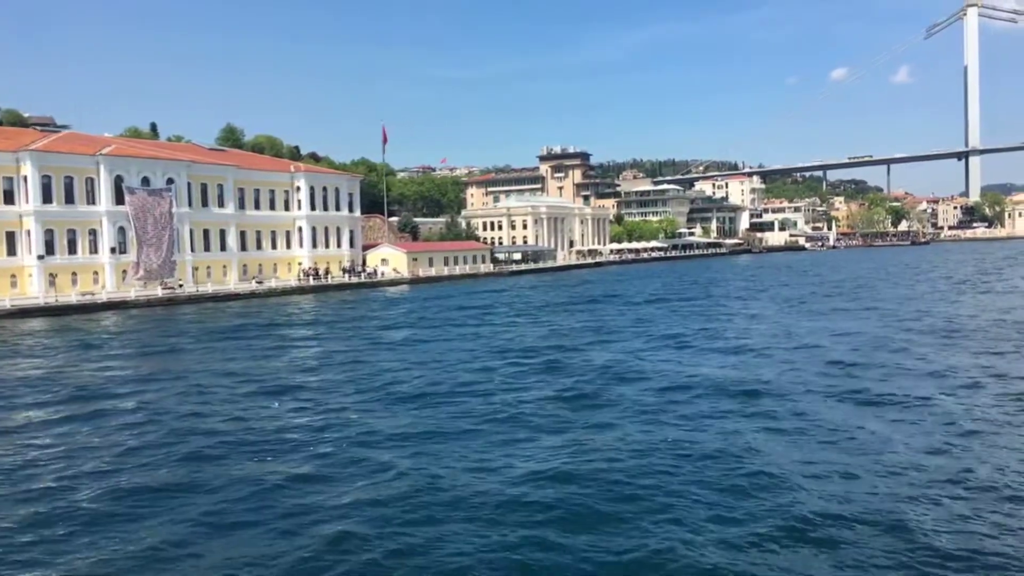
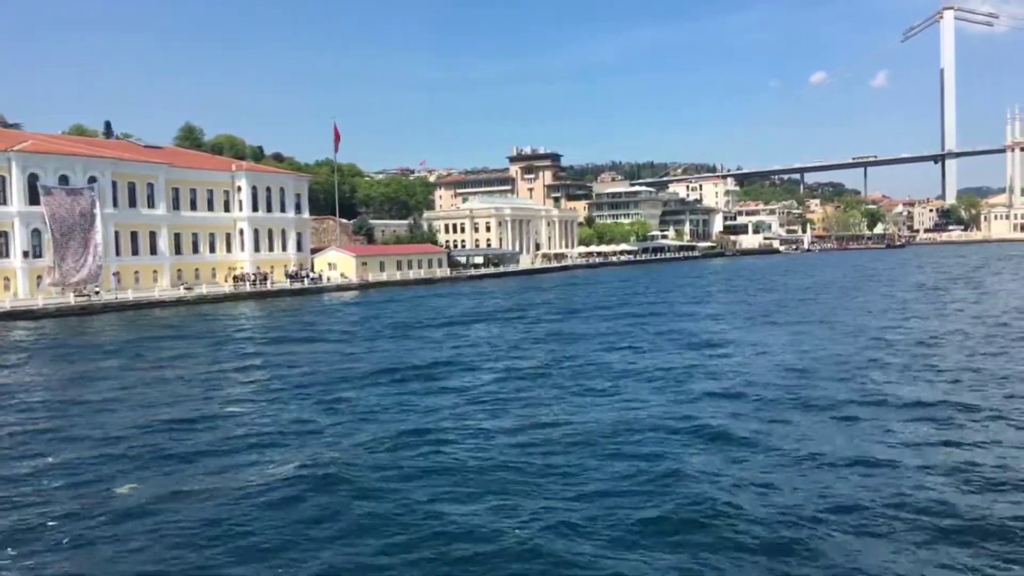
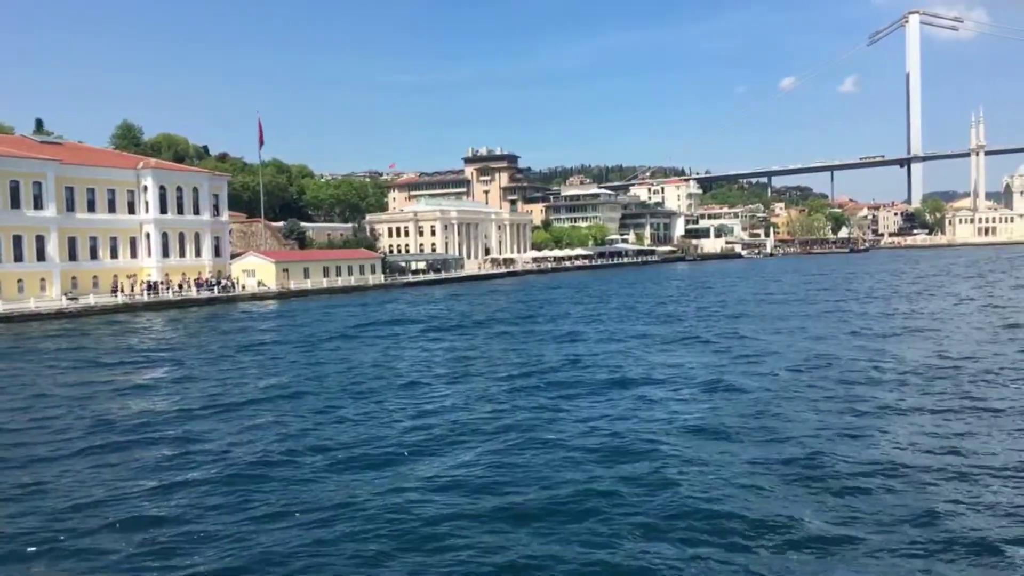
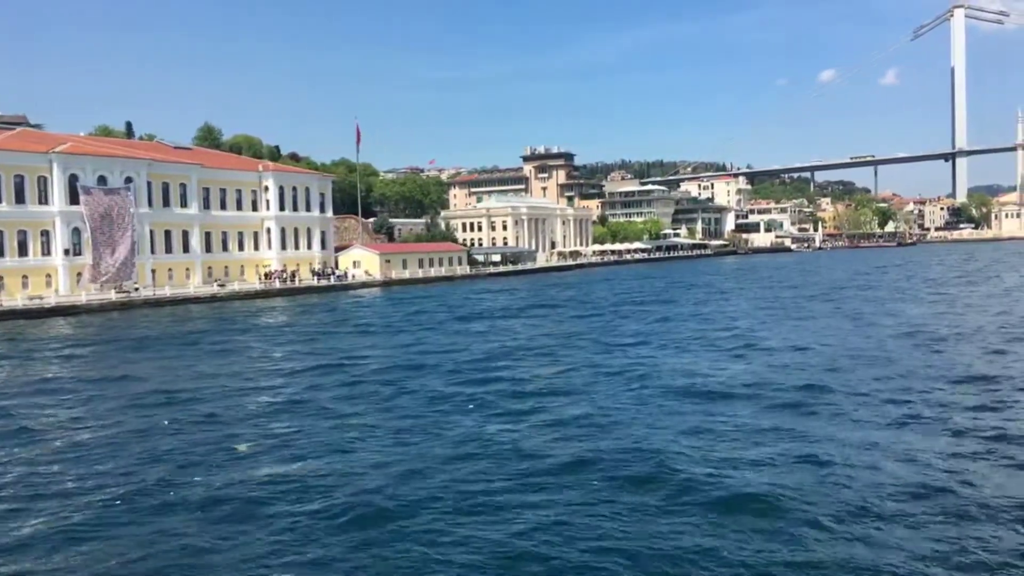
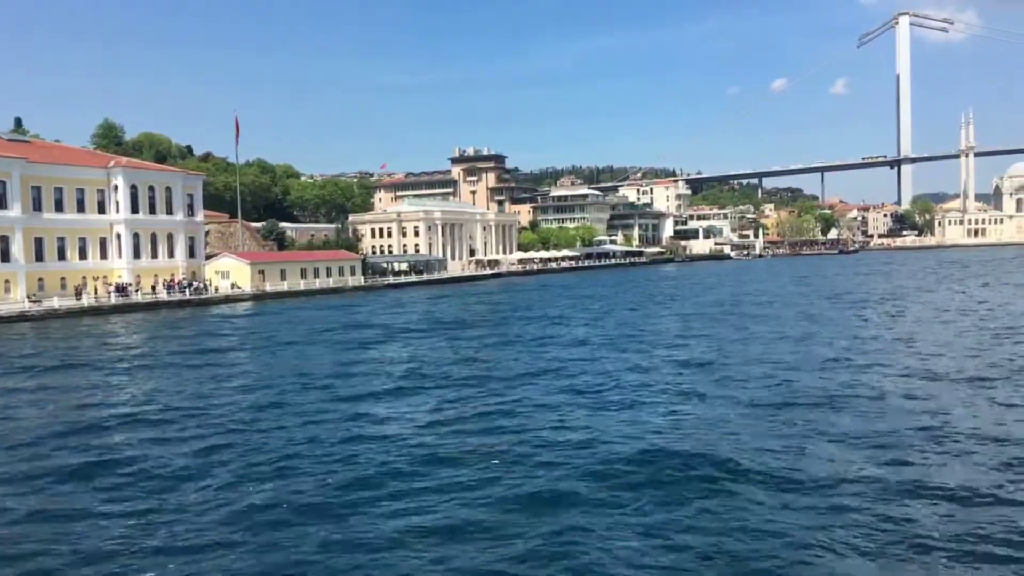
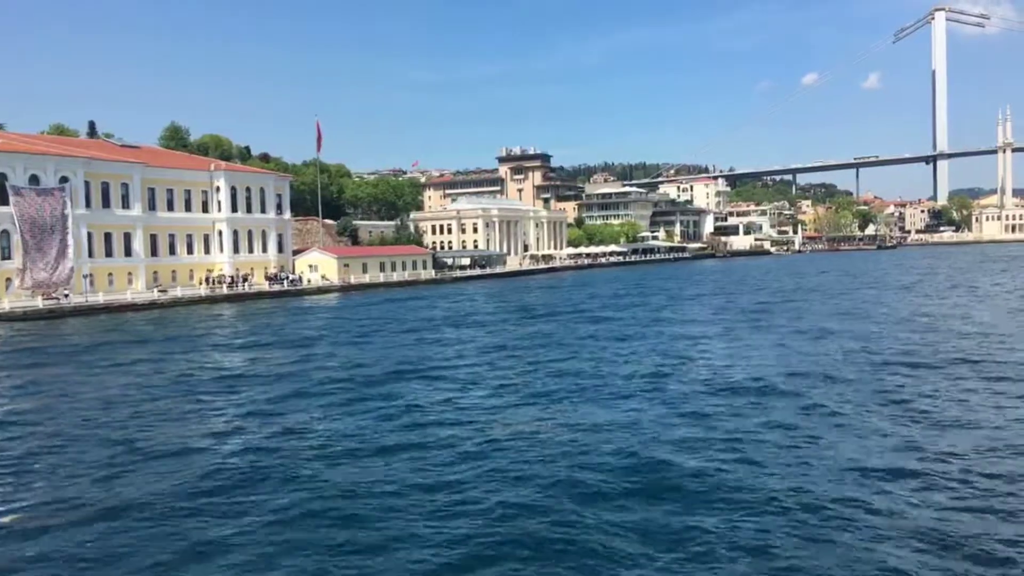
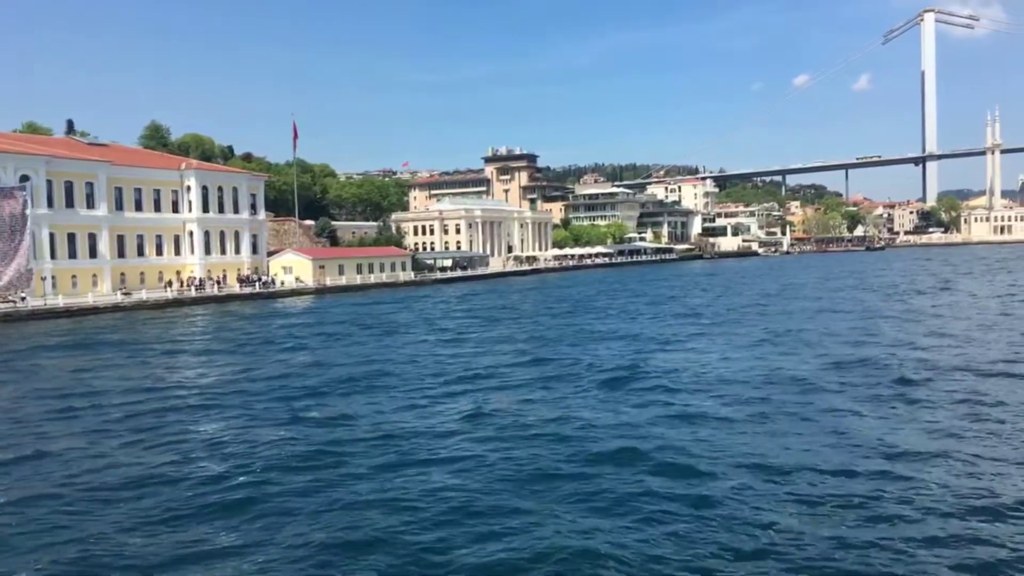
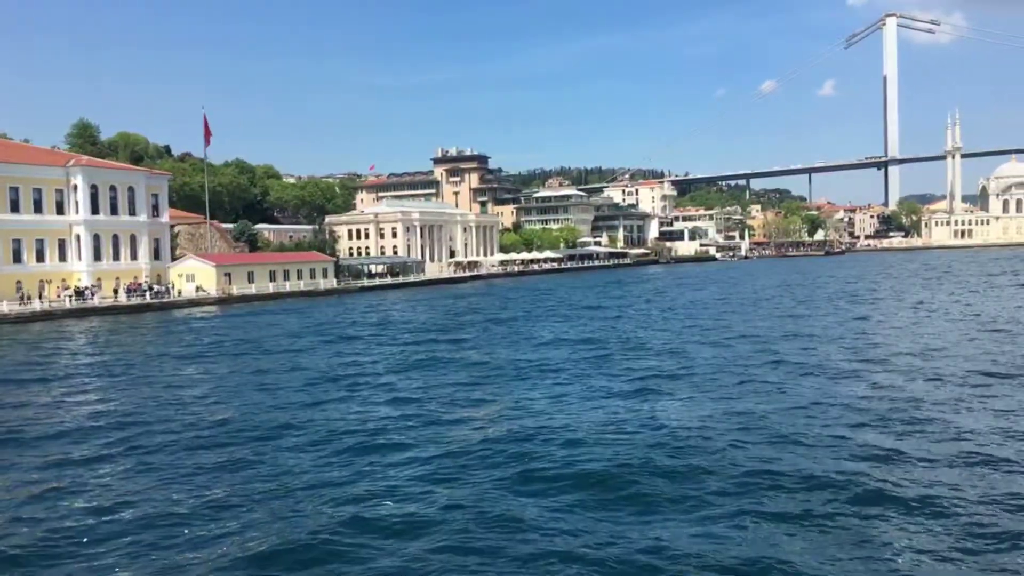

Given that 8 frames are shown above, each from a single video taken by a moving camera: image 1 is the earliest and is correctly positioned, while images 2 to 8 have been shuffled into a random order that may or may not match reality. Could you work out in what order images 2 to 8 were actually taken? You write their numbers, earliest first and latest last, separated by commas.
4, 2, 6, 7, 3, 5, 8
